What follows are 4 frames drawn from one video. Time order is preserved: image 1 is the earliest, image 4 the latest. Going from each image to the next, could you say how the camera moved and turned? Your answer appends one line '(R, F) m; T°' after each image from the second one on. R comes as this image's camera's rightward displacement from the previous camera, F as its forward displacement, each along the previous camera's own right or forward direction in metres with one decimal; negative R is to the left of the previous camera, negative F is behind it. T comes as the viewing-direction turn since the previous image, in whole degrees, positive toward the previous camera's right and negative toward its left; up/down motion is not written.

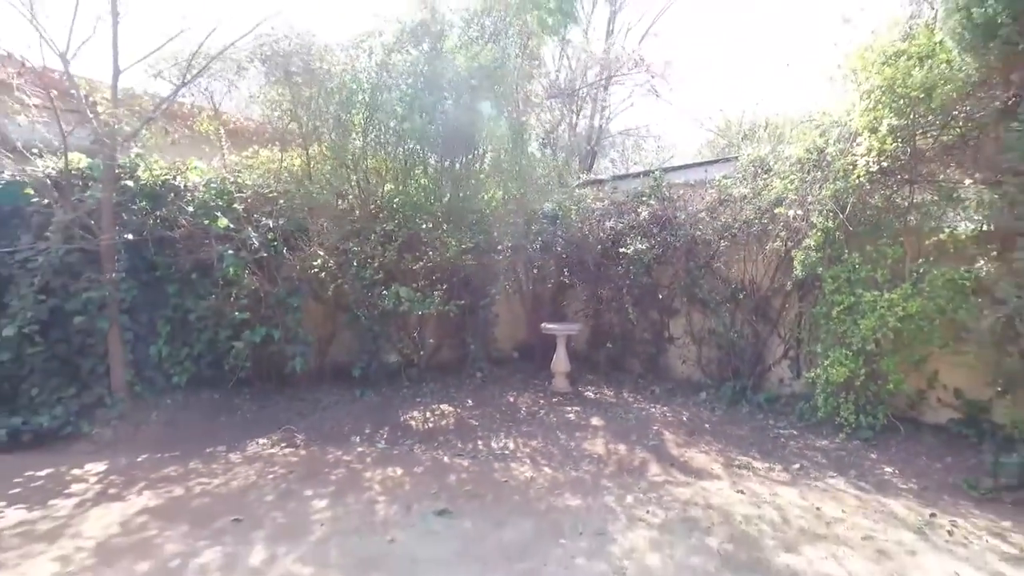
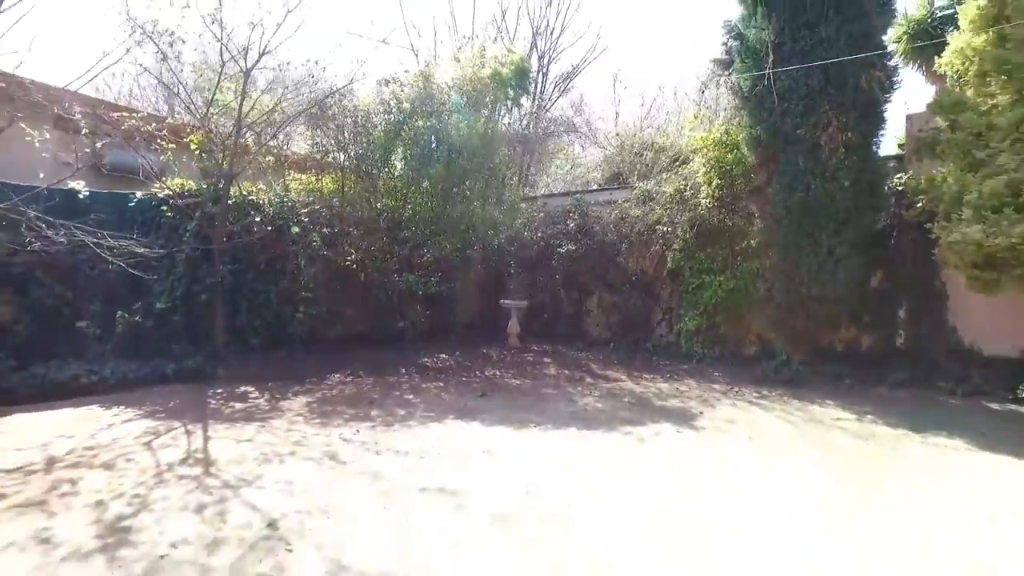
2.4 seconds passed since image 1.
(-1.2, -3.0) m; +10°
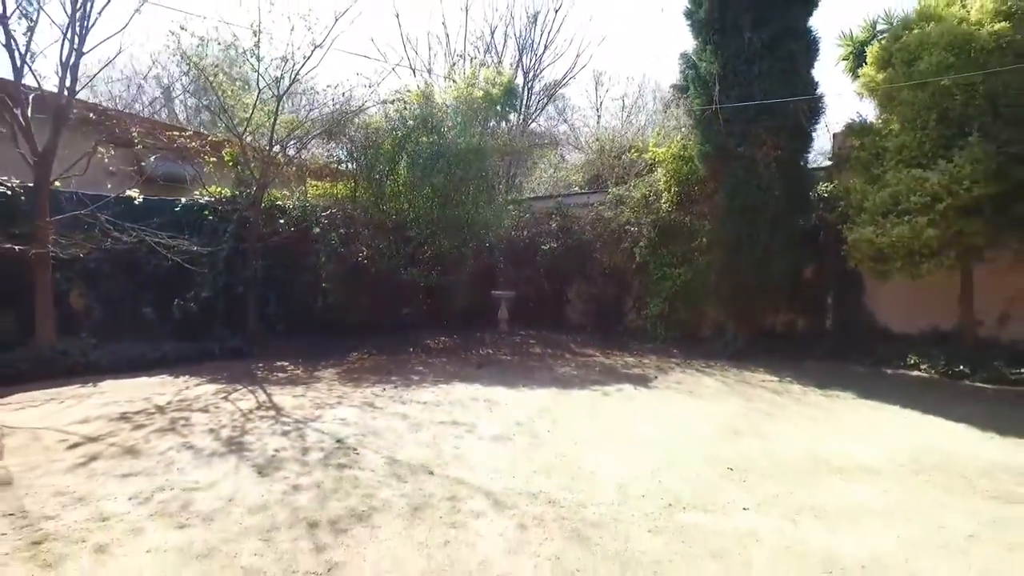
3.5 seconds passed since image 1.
(-0.1, -1.4) m; +1°
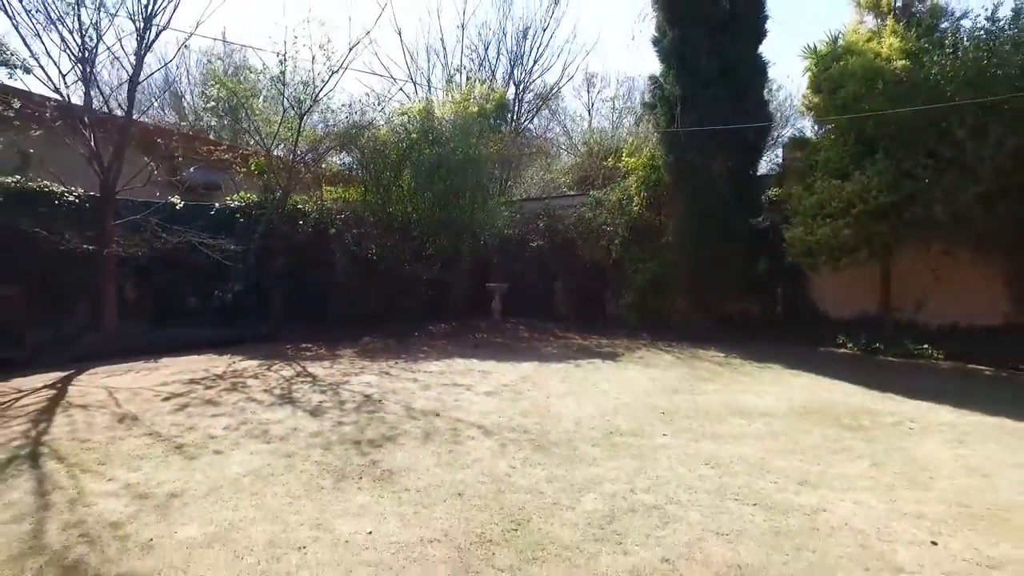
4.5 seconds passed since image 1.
(+0.1, -1.4) m; 0°
